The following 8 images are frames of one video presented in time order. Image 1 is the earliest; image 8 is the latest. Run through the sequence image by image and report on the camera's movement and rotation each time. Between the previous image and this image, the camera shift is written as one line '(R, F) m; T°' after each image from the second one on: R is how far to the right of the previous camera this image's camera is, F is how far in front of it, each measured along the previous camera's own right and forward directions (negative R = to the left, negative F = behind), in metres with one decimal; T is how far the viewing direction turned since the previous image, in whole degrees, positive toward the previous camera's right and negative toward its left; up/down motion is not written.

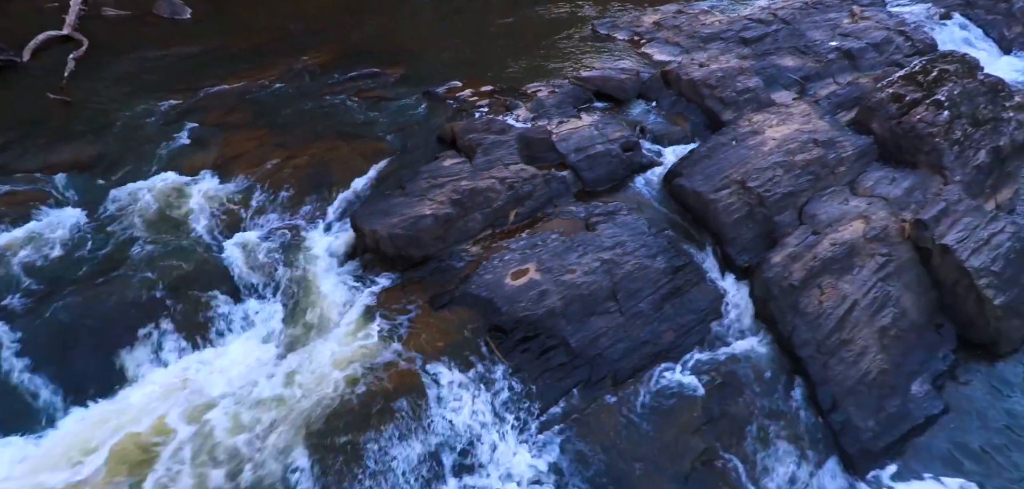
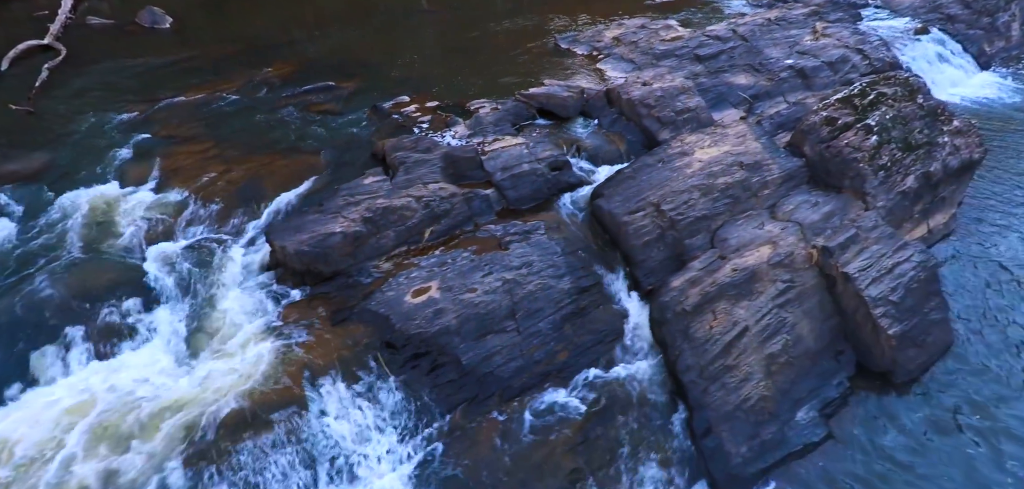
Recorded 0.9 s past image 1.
(+2.2, -0.4) m; -2°
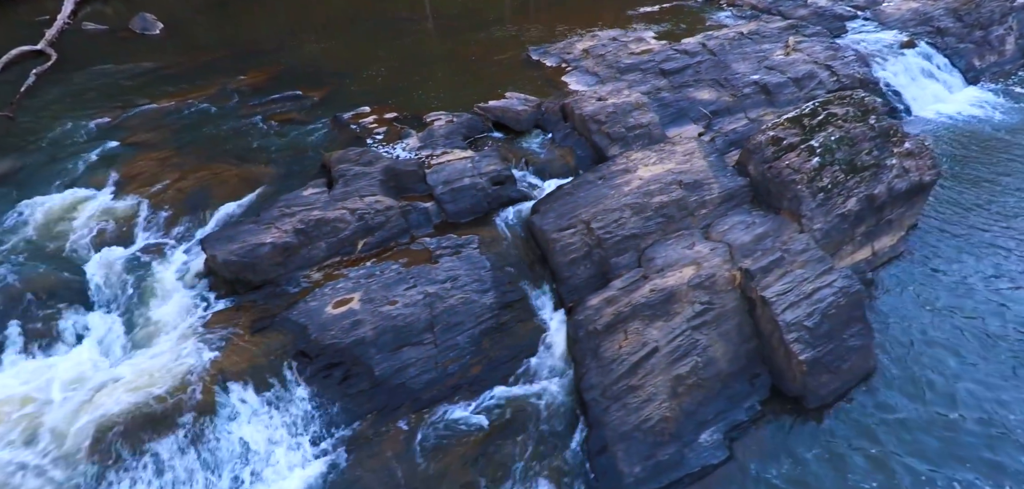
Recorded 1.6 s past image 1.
(+2.0, -0.3) m; -2°
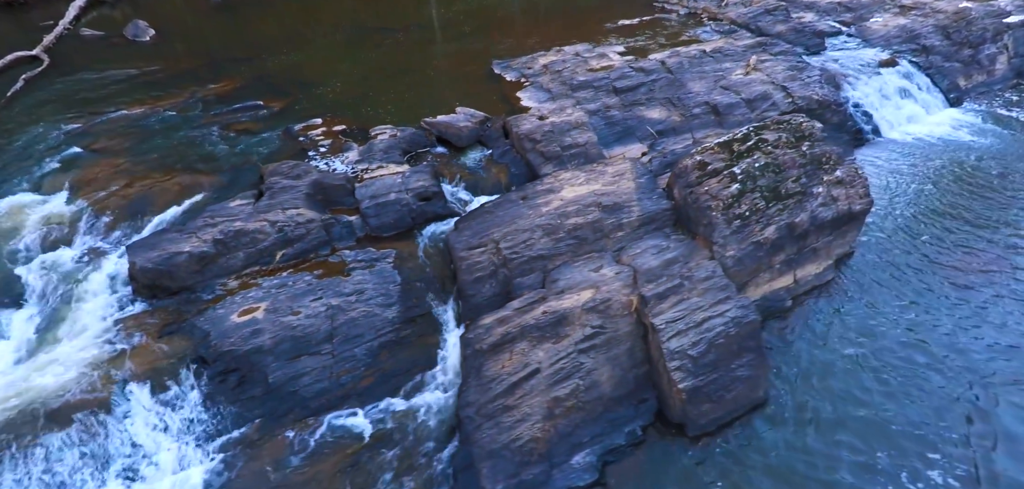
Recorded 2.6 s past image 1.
(+2.7, -0.3) m; -3°
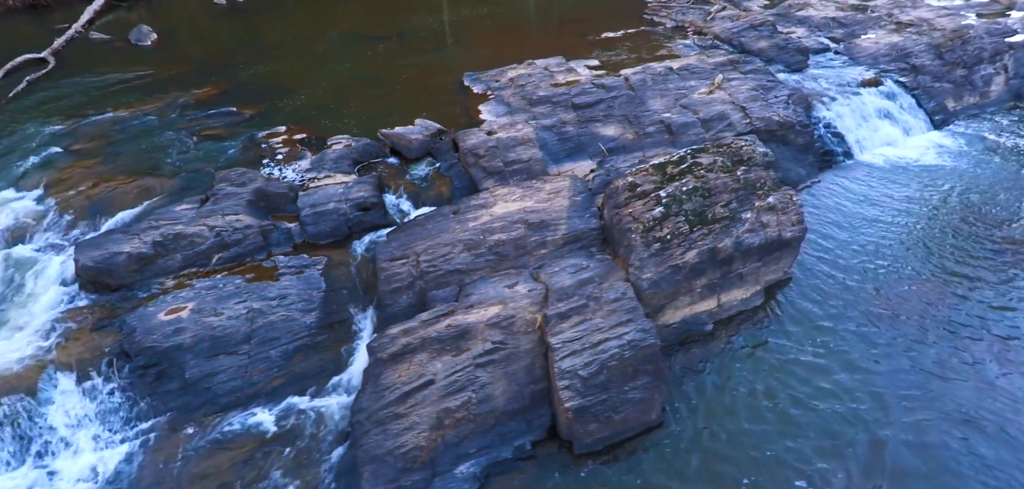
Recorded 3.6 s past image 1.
(+2.7, -0.4) m; -4°
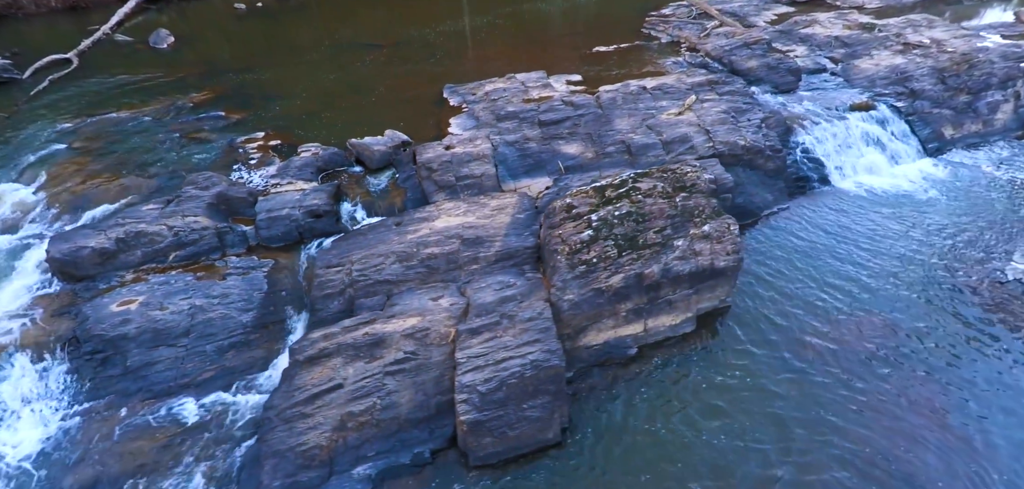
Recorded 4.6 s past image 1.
(+2.8, -0.4) m; -5°
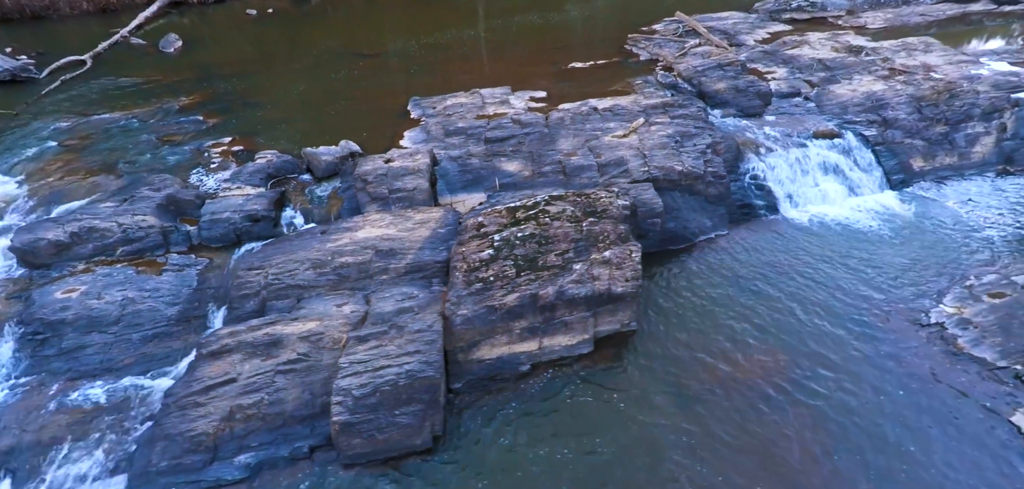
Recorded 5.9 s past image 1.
(+3.7, -0.6) m; -5°
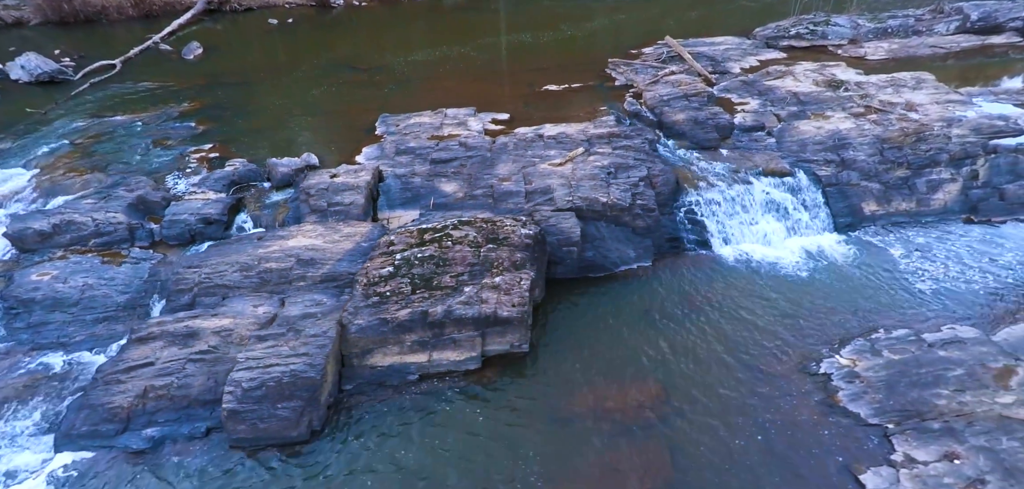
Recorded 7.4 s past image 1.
(+4.6, -0.9) m; -6°
